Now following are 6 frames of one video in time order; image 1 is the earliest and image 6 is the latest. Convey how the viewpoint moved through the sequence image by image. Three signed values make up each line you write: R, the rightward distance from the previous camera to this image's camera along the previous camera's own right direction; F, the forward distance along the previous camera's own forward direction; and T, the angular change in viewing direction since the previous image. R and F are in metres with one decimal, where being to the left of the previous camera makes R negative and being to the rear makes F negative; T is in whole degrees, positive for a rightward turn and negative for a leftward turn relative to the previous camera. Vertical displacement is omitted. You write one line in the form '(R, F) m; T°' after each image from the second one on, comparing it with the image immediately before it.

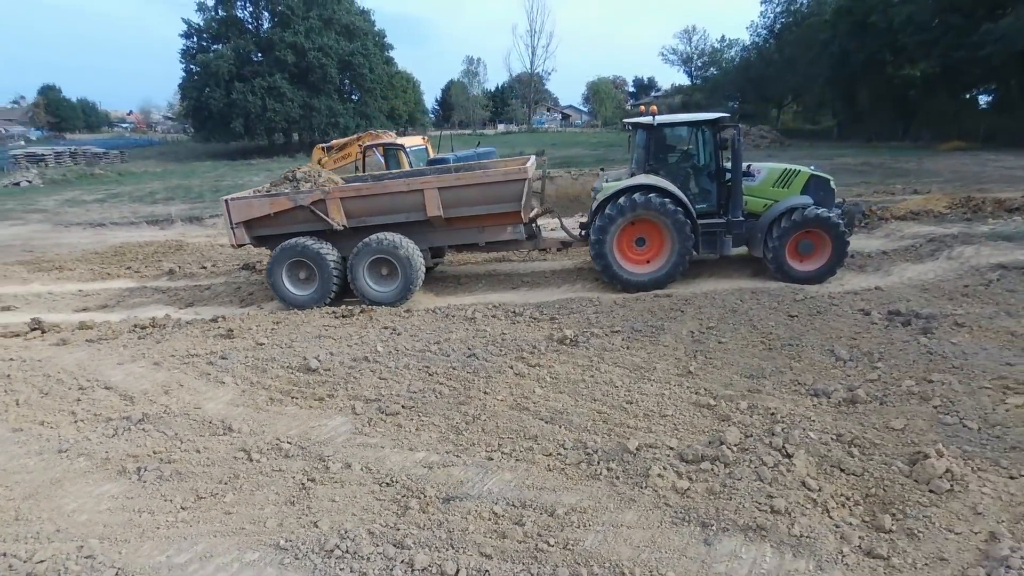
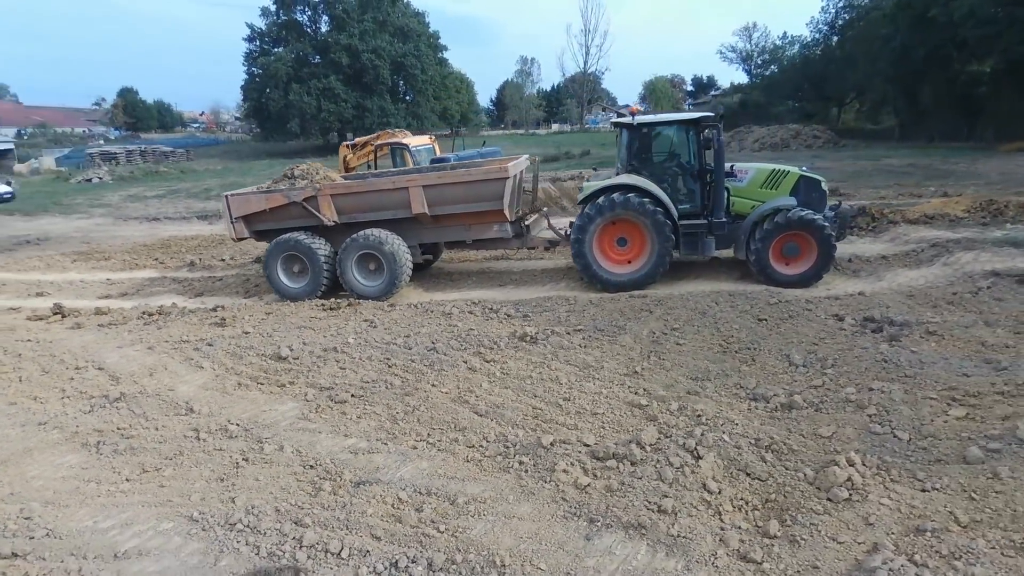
(+1.0, -0.1) m; -5°
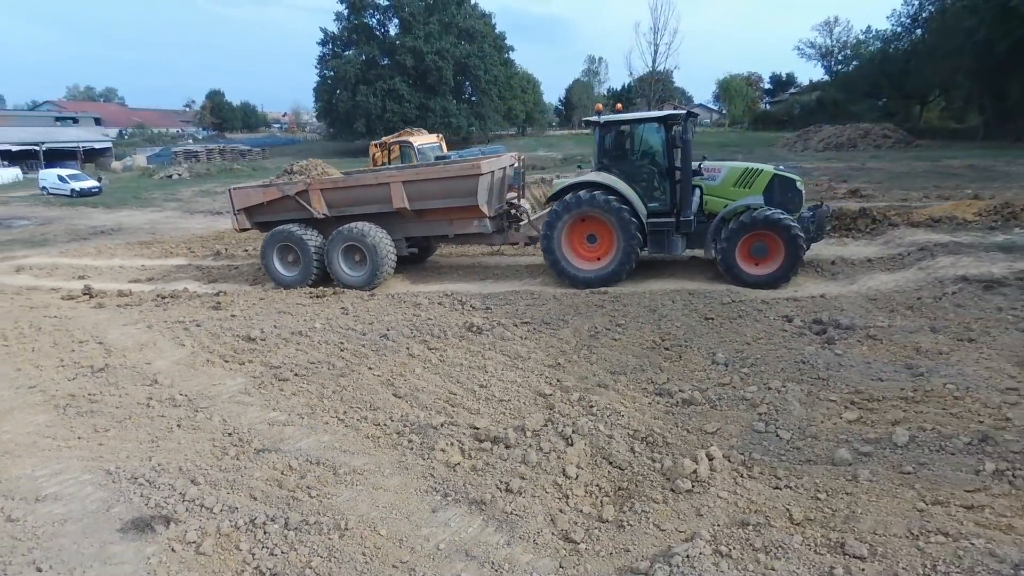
(+1.3, -0.2) m; -6°
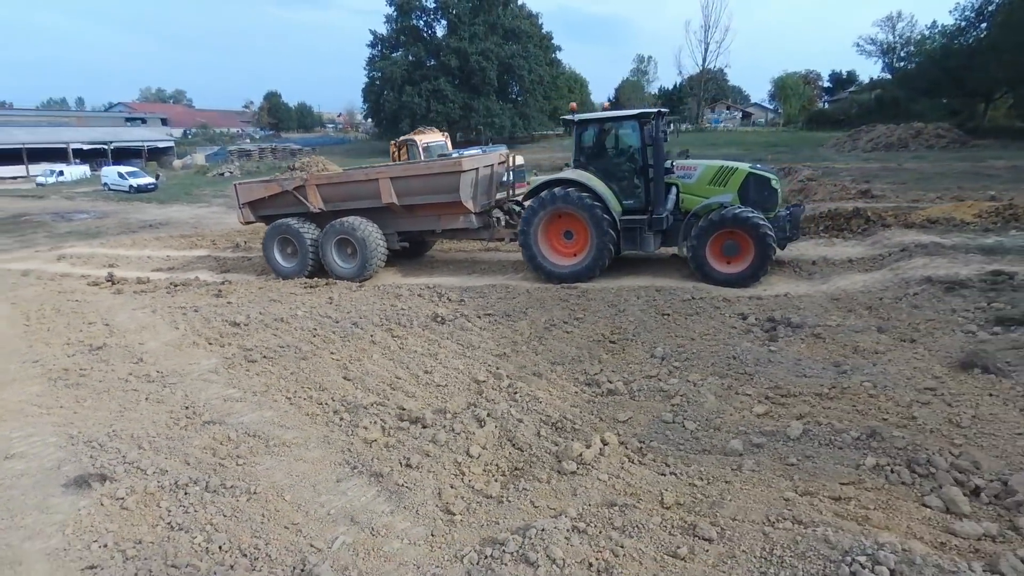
(+1.0, -0.2) m; -5°
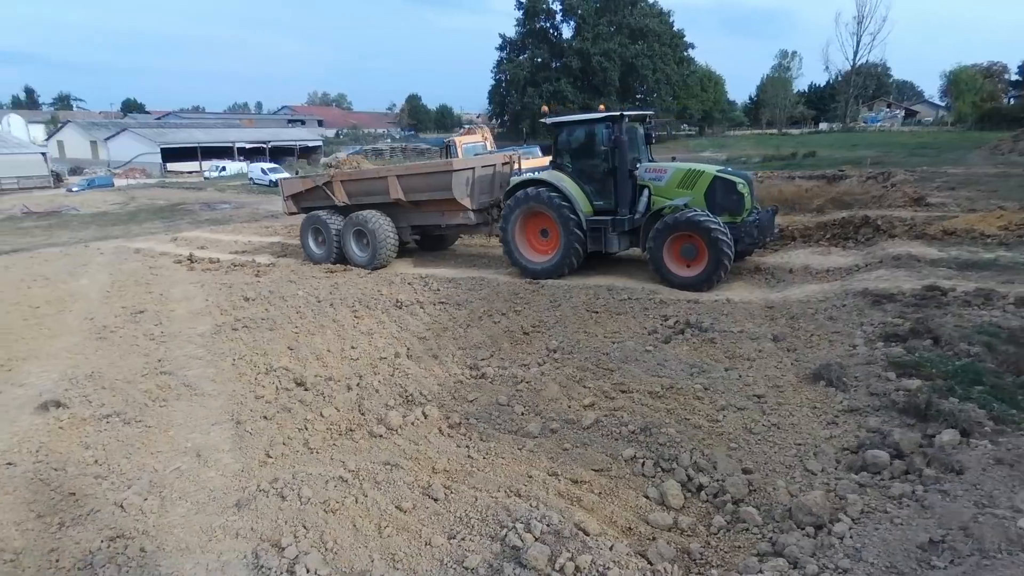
(+2.2, -0.2) m; -12°
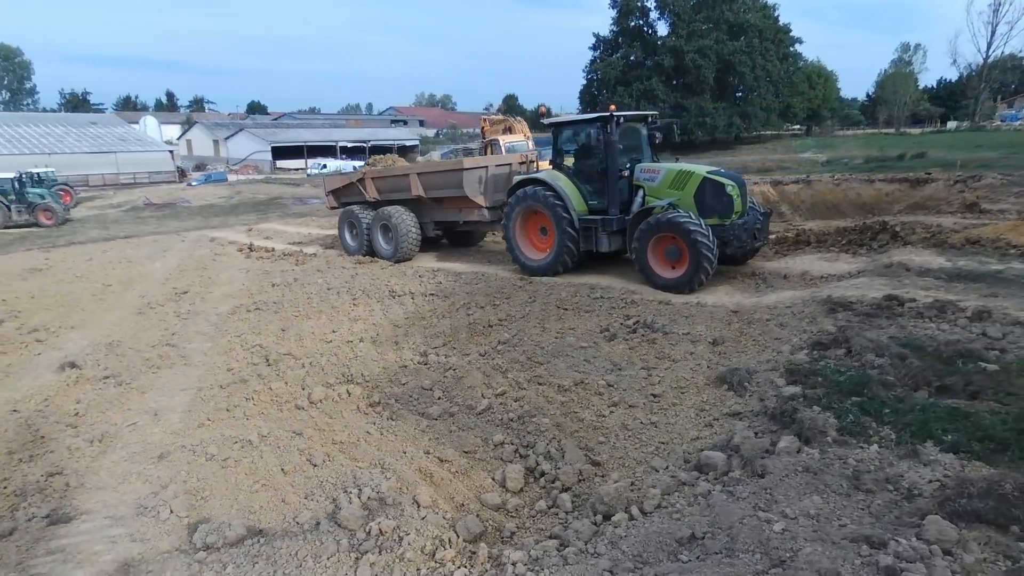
(+1.4, -0.1) m; -9°
